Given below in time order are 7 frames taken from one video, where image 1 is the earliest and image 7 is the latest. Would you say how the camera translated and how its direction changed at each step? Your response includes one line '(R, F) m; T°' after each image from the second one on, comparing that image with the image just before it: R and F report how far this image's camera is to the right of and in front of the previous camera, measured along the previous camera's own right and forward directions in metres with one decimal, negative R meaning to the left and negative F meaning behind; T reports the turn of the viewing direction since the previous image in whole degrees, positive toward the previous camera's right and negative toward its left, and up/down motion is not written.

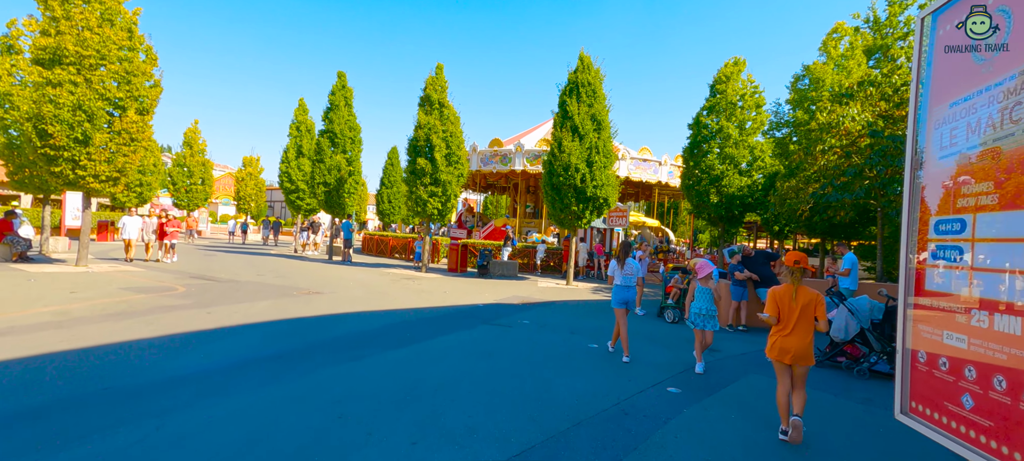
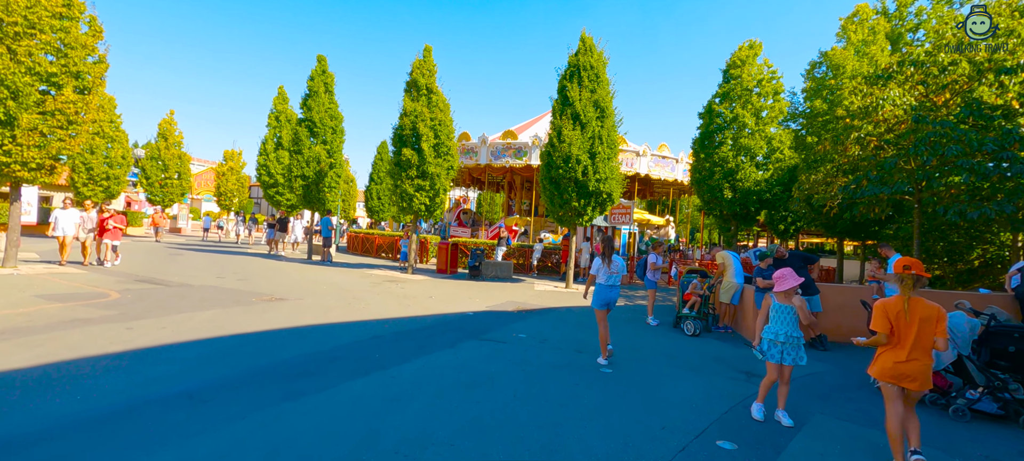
(0.0, +1.4) m; +1°
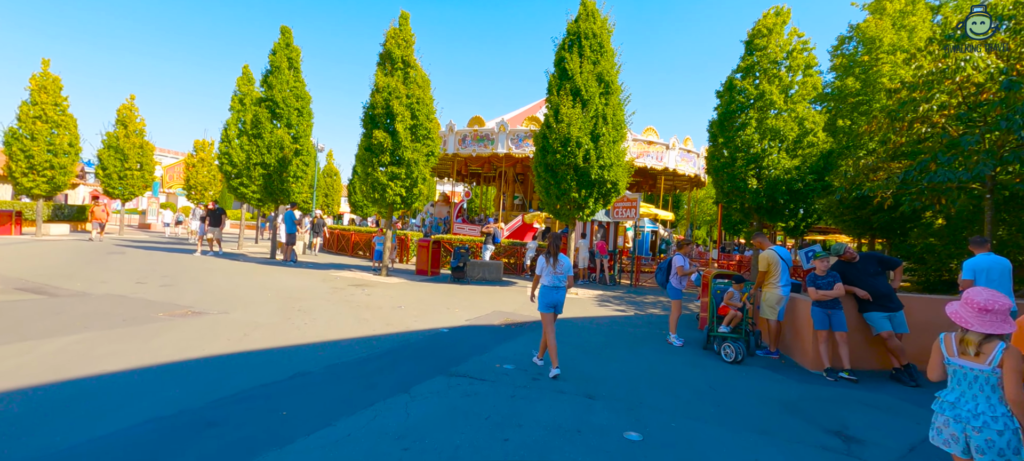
(+0.1, +2.1) m; +1°
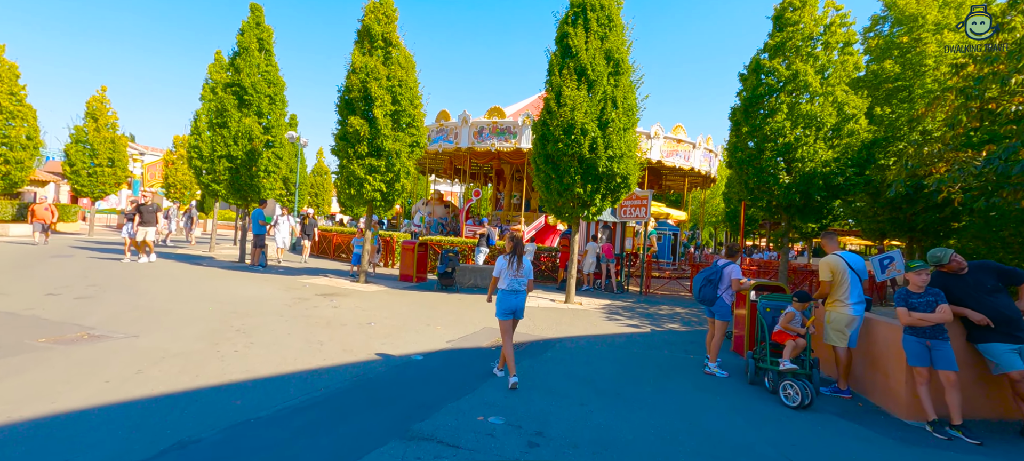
(+0.1, +1.6) m; 0°
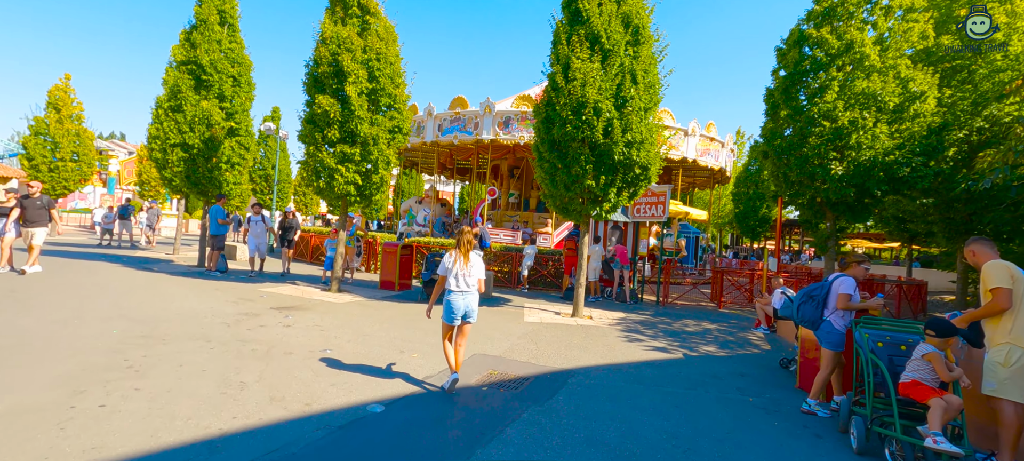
(0.0, +1.8) m; 0°
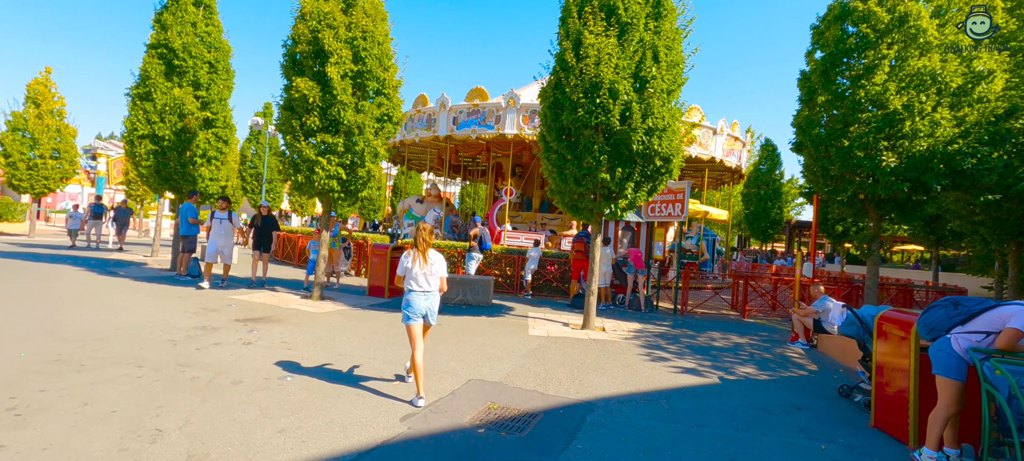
(0.0, +1.1) m; 0°
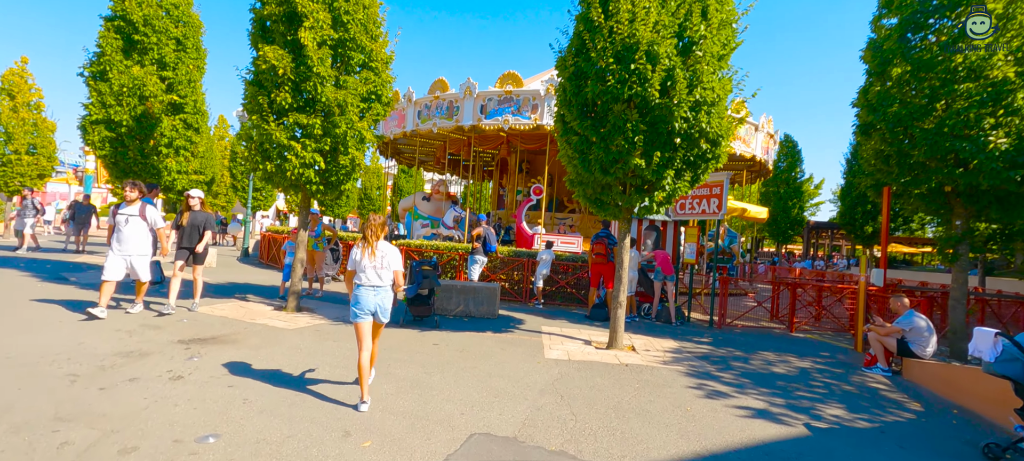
(-0.1, +1.5) m; 0°
